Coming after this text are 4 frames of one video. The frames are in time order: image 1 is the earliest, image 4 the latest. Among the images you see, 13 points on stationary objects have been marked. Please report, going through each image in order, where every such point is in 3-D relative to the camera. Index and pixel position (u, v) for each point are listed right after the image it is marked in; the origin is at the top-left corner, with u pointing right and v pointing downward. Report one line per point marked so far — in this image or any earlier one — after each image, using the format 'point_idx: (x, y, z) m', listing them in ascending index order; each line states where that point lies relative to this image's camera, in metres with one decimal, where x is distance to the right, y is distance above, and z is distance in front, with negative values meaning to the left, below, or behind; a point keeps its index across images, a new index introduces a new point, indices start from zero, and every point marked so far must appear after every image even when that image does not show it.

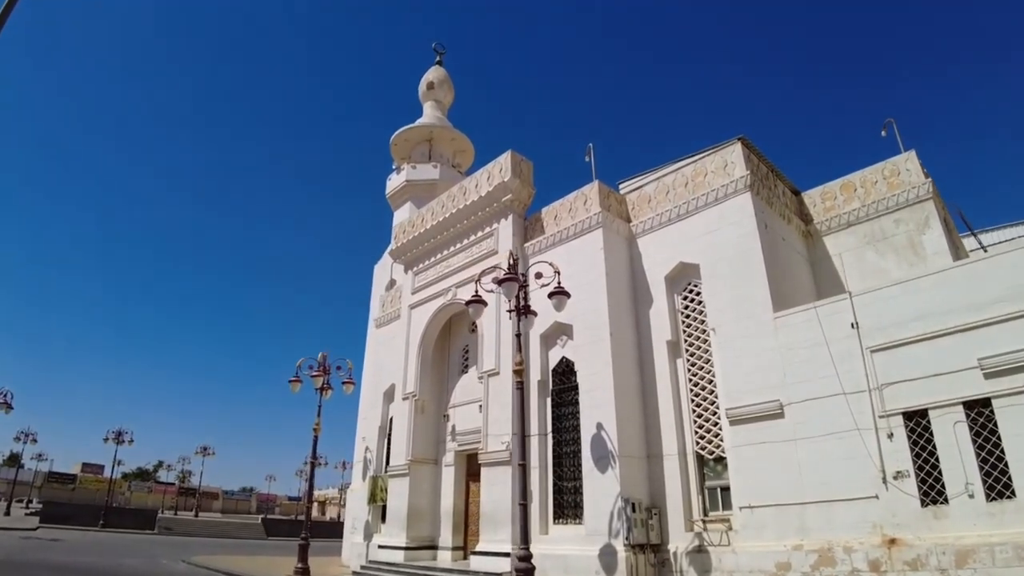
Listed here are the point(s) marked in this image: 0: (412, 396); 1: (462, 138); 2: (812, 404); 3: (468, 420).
0: (-2.2, -2.3, +12.8) m
1: (-1.6, +4.9, +19.6) m
2: (+4.1, -1.6, +8.2) m
3: (-0.9, -2.7, +12.0) m
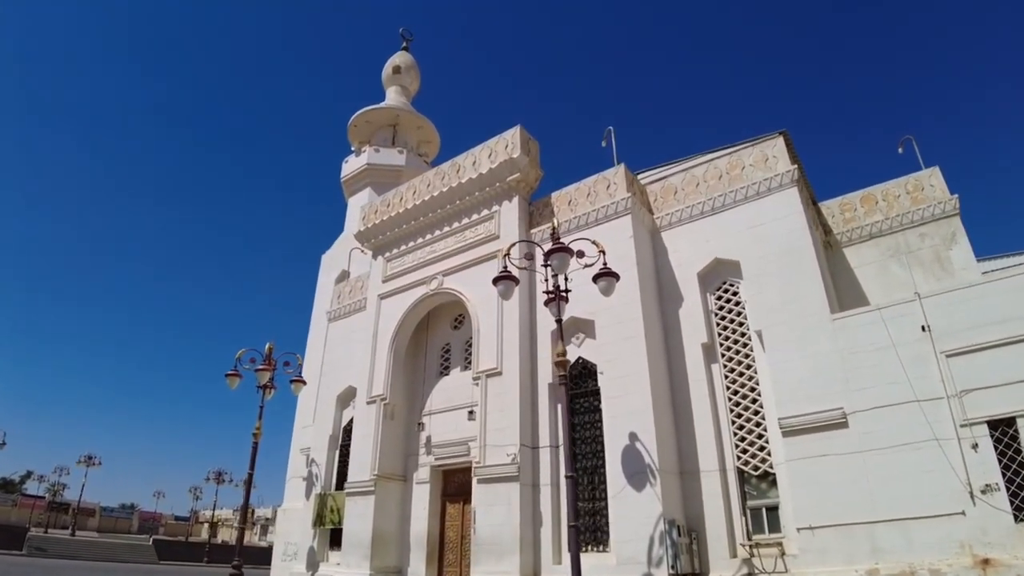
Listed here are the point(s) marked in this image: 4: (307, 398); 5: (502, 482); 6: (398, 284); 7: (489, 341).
0: (-2.4, -2.0, +10.9) m
1: (-2.5, +4.9, +18.0) m
2: (+4.6, -1.6, +7.5) m
3: (-1.0, -2.4, +10.3) m
4: (-4.7, -2.5, +13.8) m
5: (-0.1, -2.8, +8.7) m
6: (-2.3, +0.1, +11.9) m
7: (-0.4, -0.9, +9.8) m
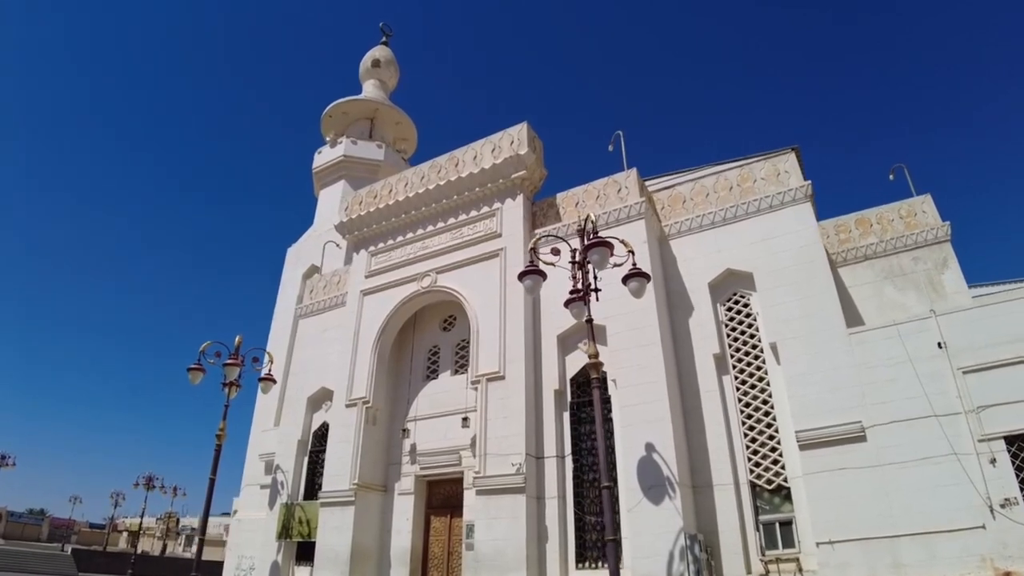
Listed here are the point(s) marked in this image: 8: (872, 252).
0: (-2.6, -1.9, +10.1) m
1: (-3.1, +4.8, +17.4) m
2: (+4.8, -1.8, +7.4) m
3: (-1.1, -2.4, +9.6) m
4: (-5.2, -2.4, +12.7) m
5: (-0.1, -2.8, +8.1) m
6: (-2.4, +0.1, +11.2) m
7: (-0.3, -0.9, +9.3) m
8: (+6.3, +0.6, +10.4) m
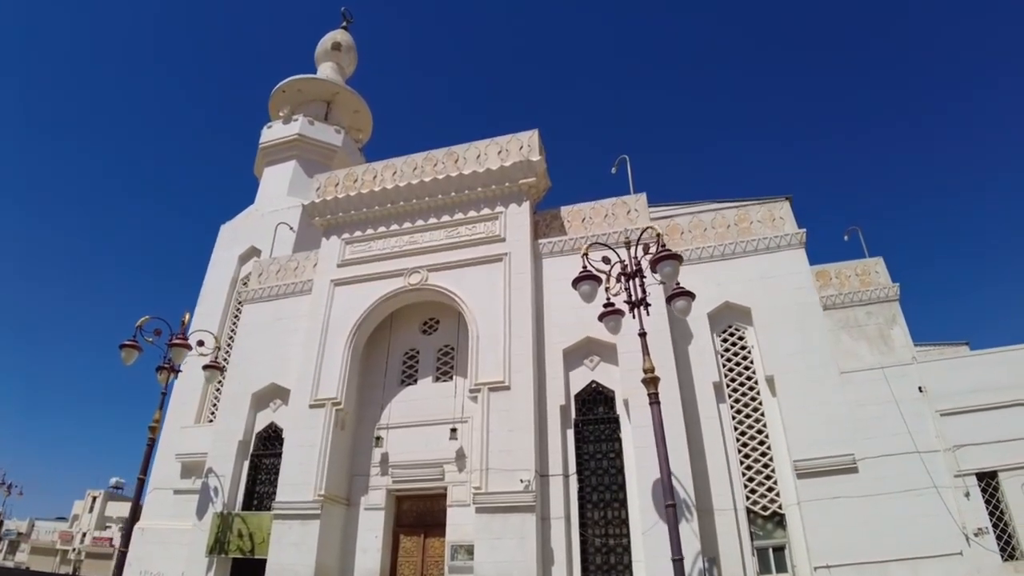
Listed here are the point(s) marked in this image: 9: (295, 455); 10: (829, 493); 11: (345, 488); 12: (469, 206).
0: (-2.8, -1.8, +9.0) m
1: (-4.1, +4.7, +16.4) m
2: (+5.0, -2.4, +8.0) m
3: (-1.3, -2.3, +8.8) m
4: (-5.9, -1.9, +10.9) m
5: (0.0, -2.8, +7.5) m
6: (-2.6, +0.3, +10.2) m
7: (-0.3, -0.9, +8.8) m
8: (+6.1, -0.3, +11.4) m
9: (-3.2, -2.5, +8.8) m
10: (+4.2, -2.8, +7.9) m
11: (-2.5, -3.0, +8.9) m
12: (-0.7, +1.4, +10.2) m
